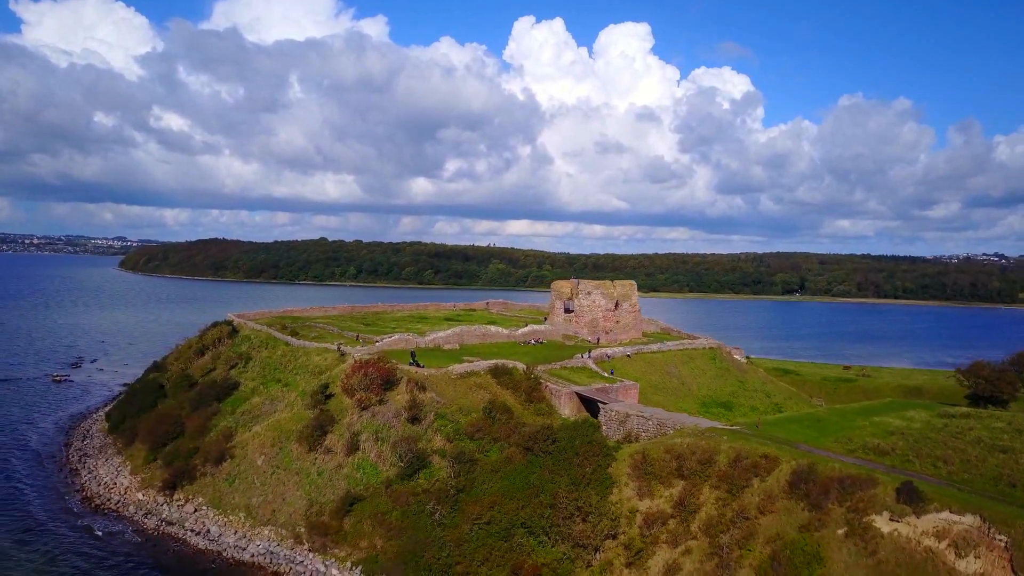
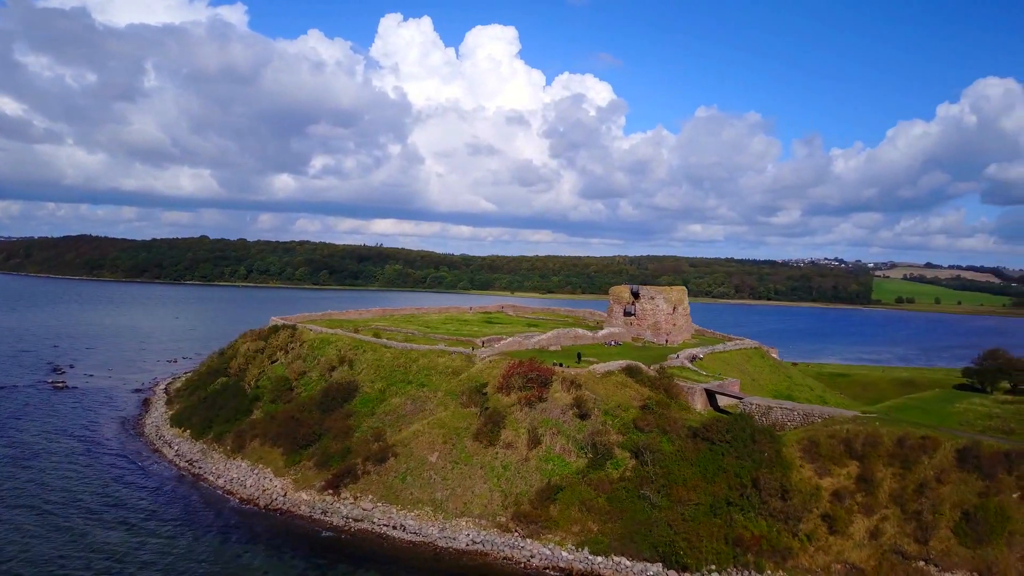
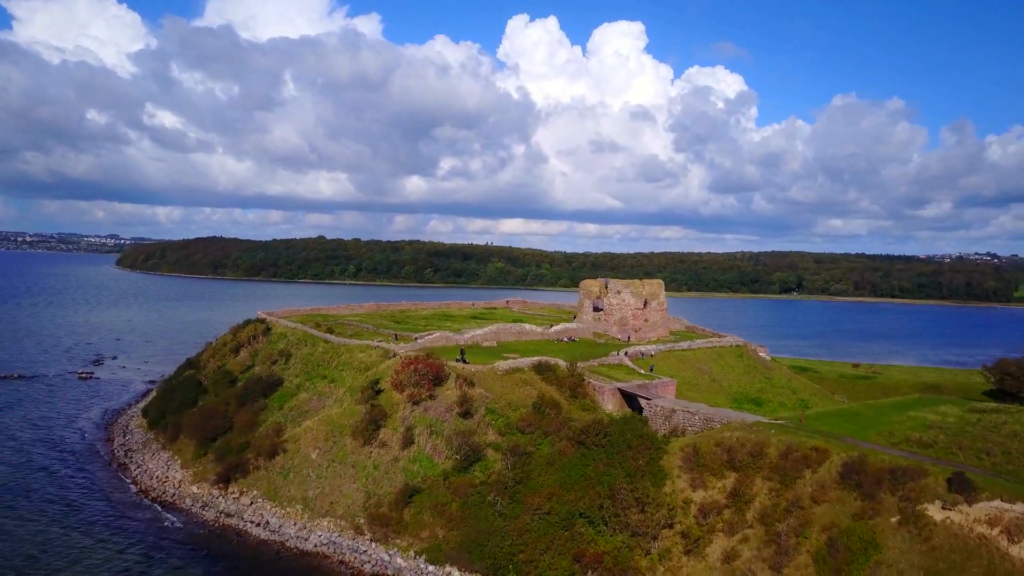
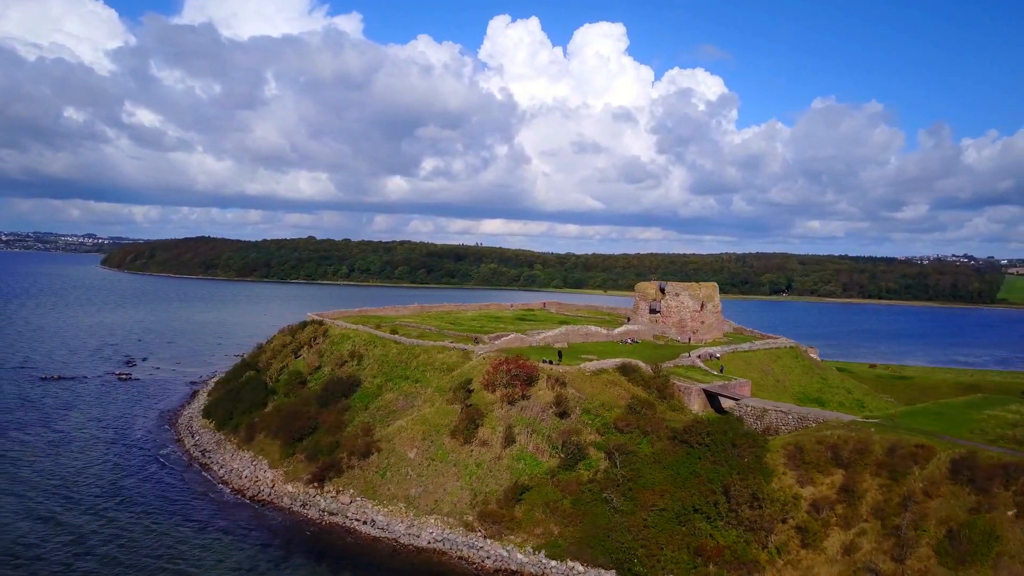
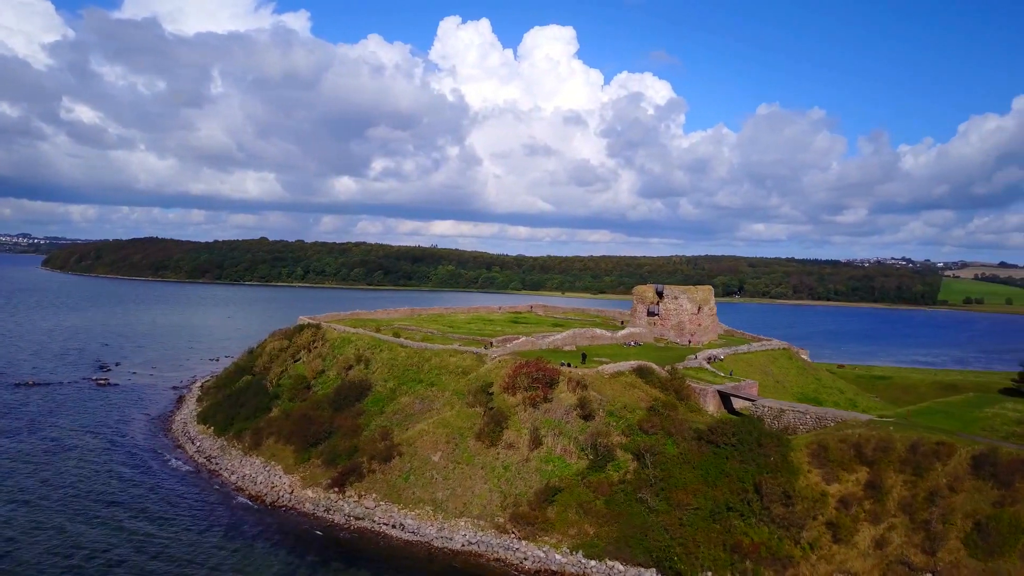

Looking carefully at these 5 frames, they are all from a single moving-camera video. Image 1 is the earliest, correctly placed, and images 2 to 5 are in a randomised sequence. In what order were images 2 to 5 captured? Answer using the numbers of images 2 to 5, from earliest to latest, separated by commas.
3, 4, 5, 2
